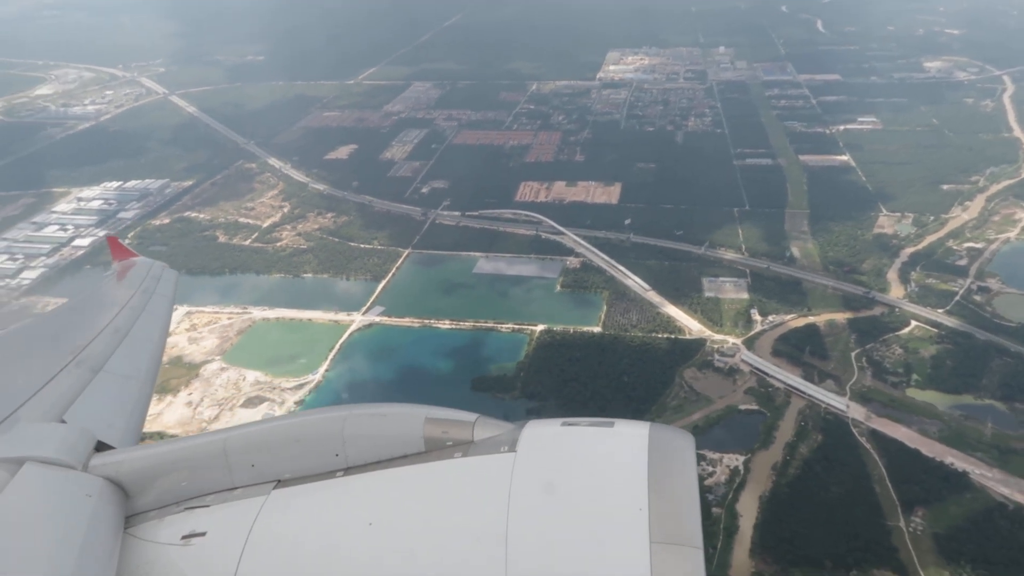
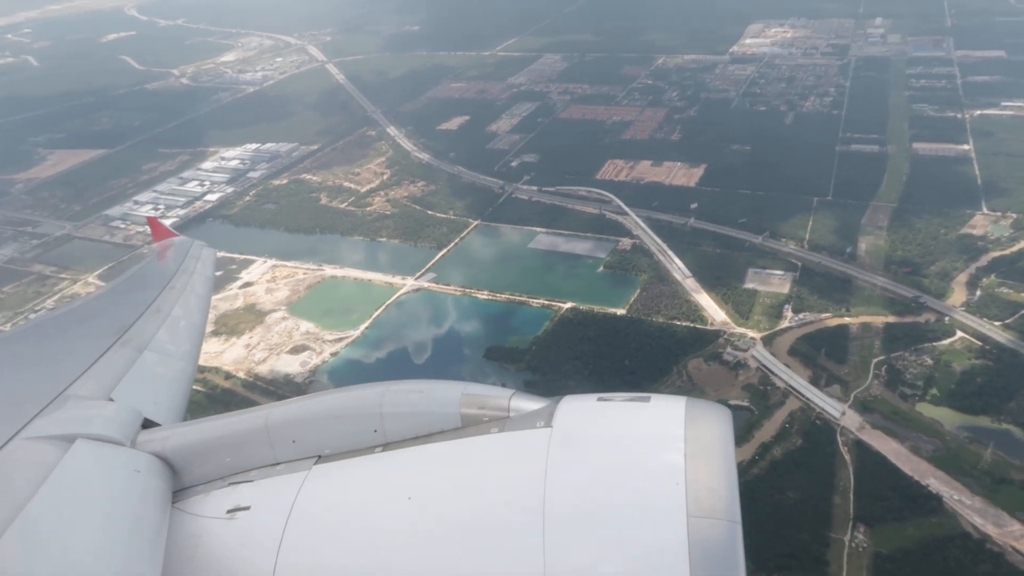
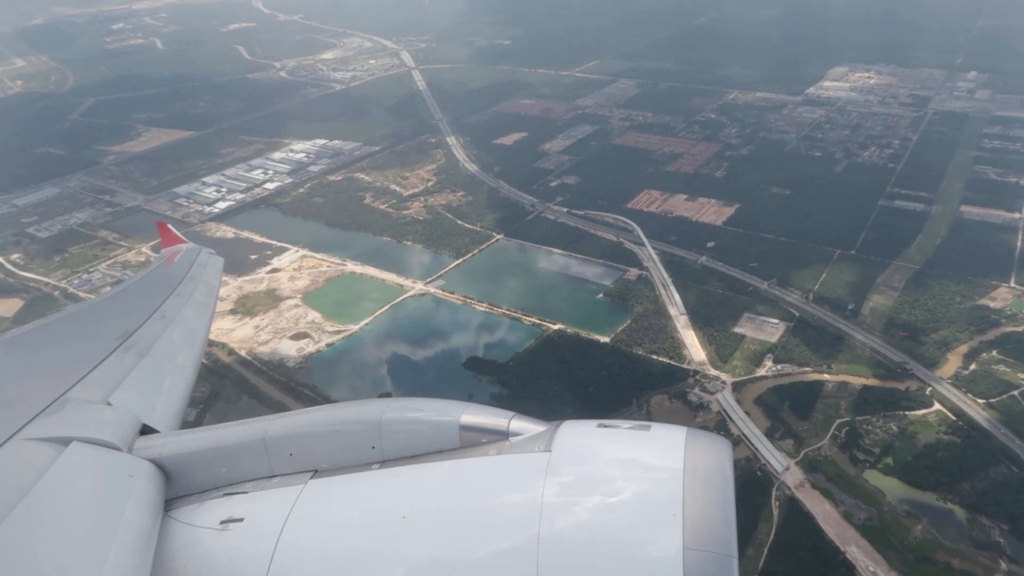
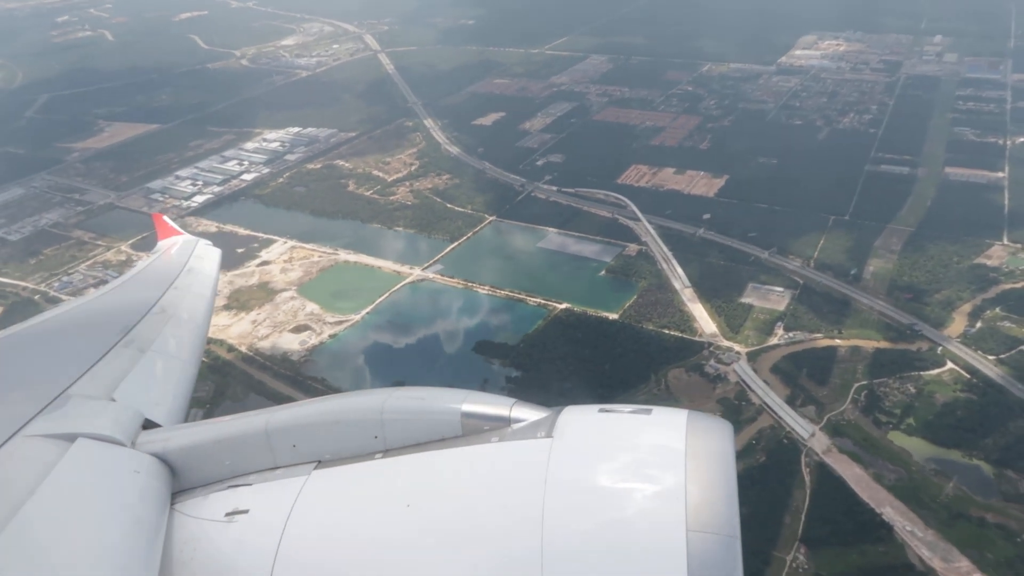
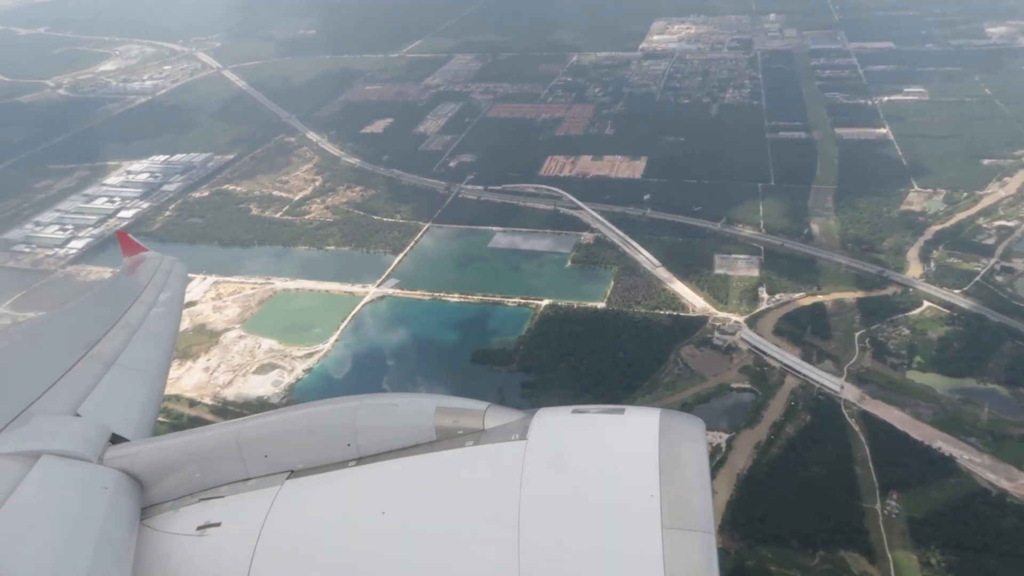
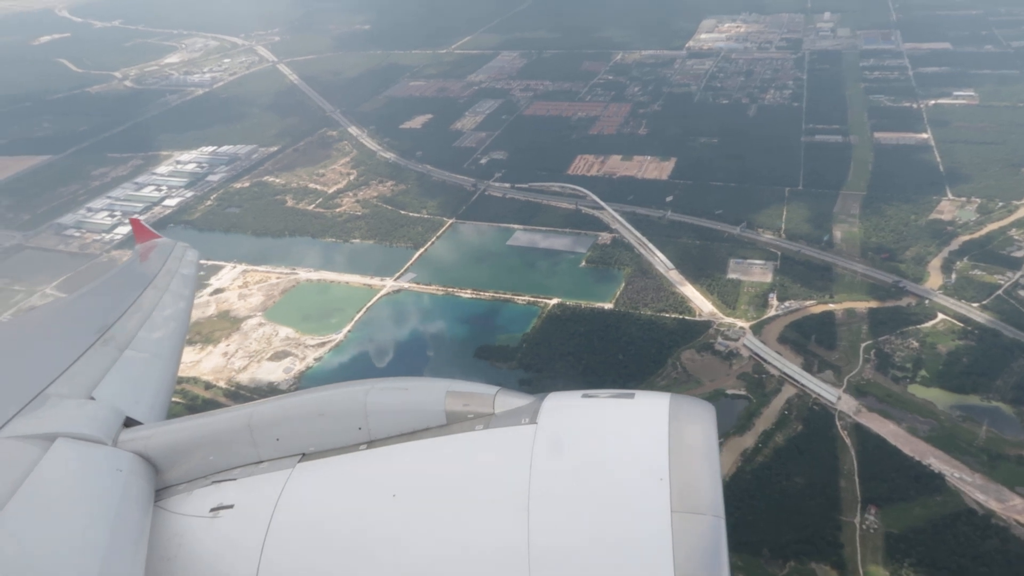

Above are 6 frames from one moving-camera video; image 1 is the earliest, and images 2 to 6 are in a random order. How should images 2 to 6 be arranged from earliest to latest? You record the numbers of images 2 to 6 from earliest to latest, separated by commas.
5, 6, 2, 4, 3
